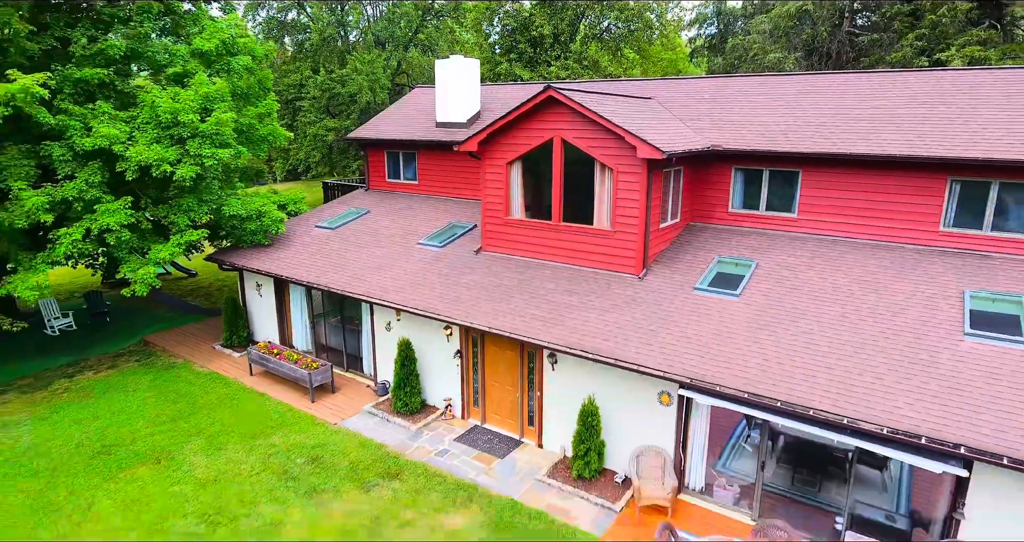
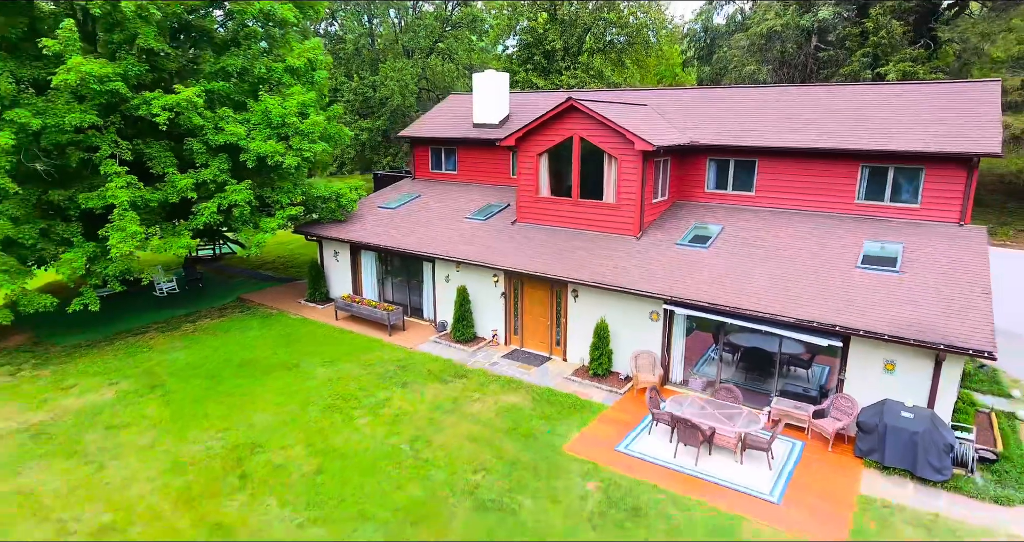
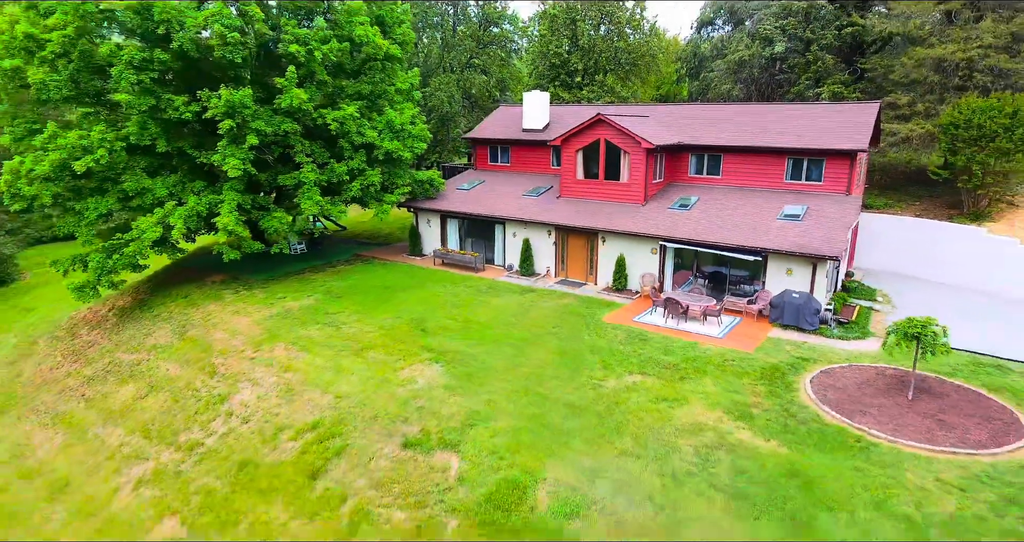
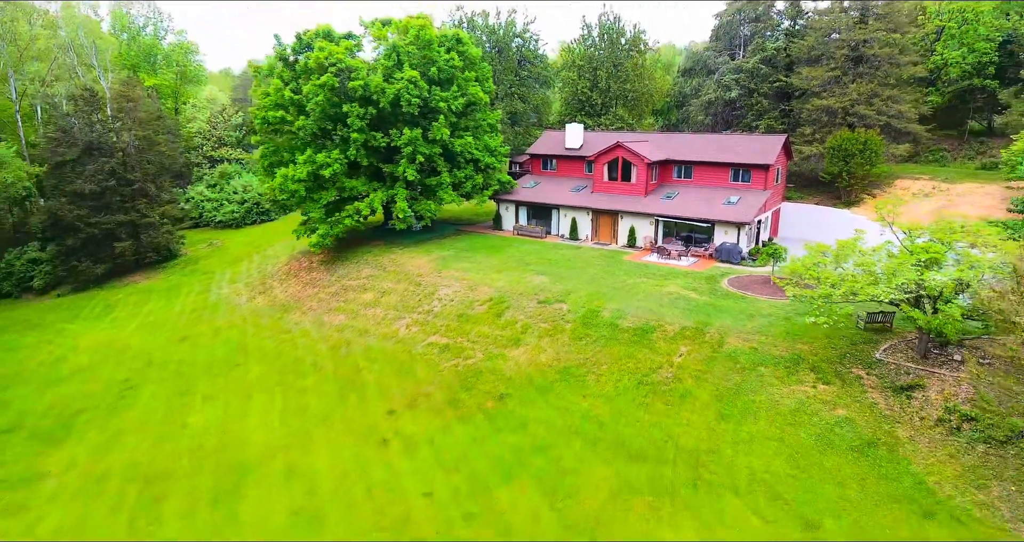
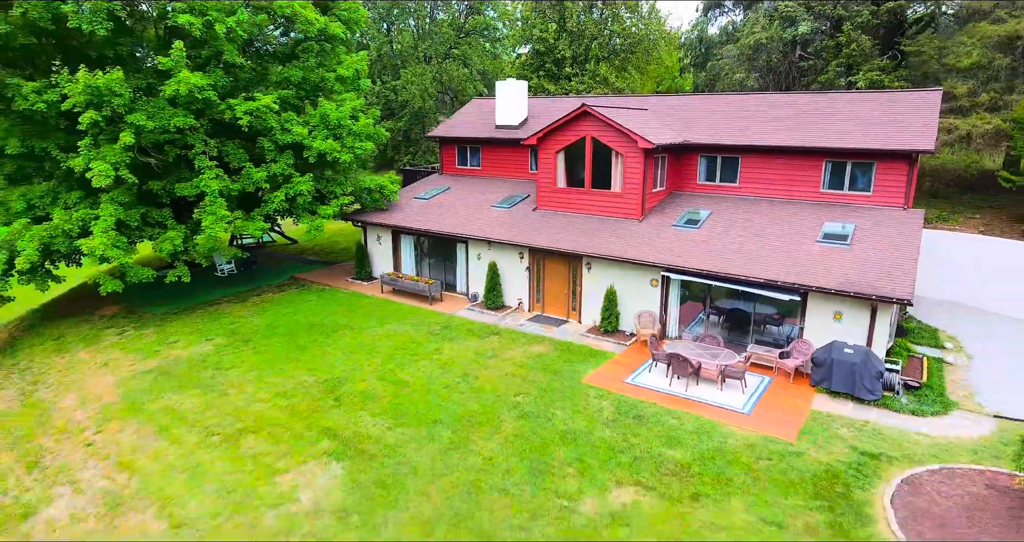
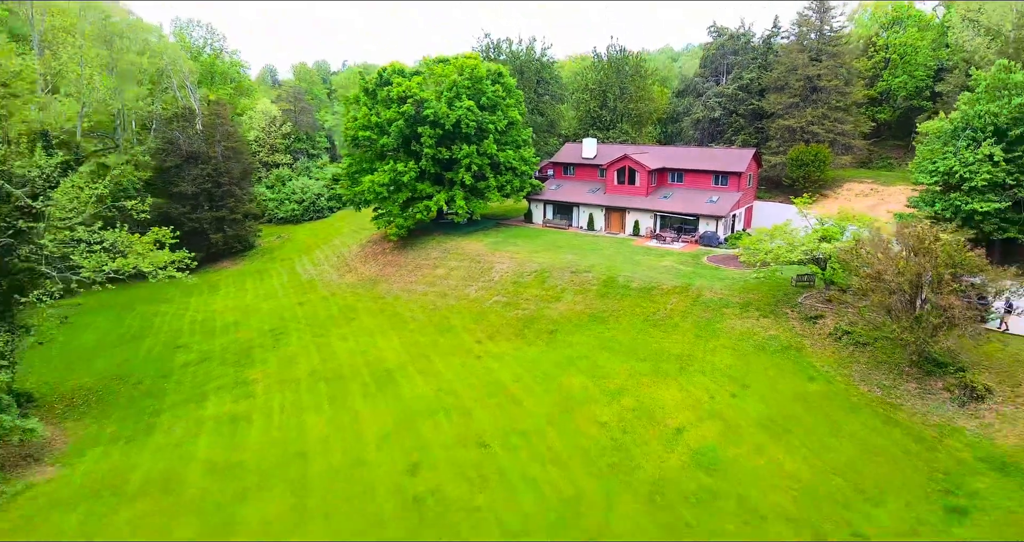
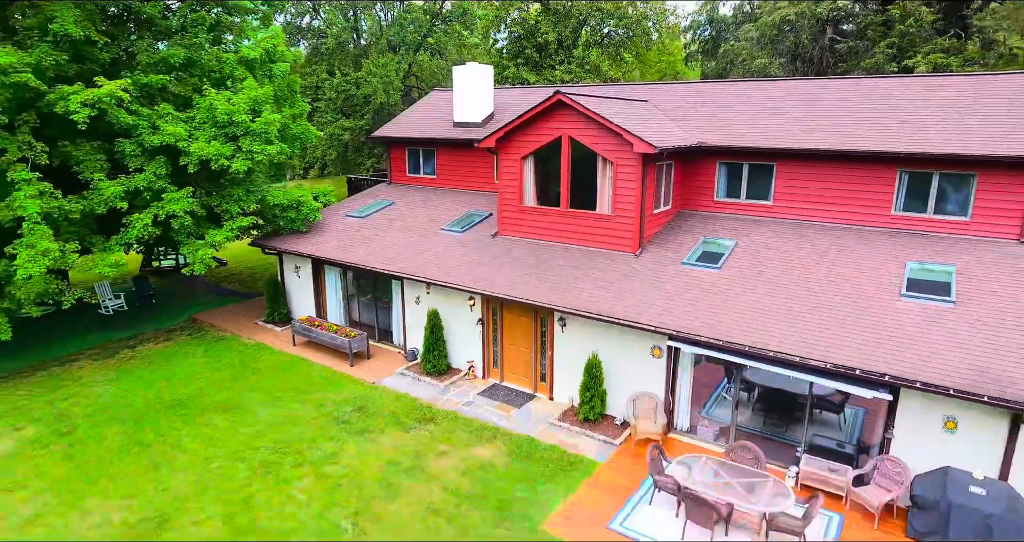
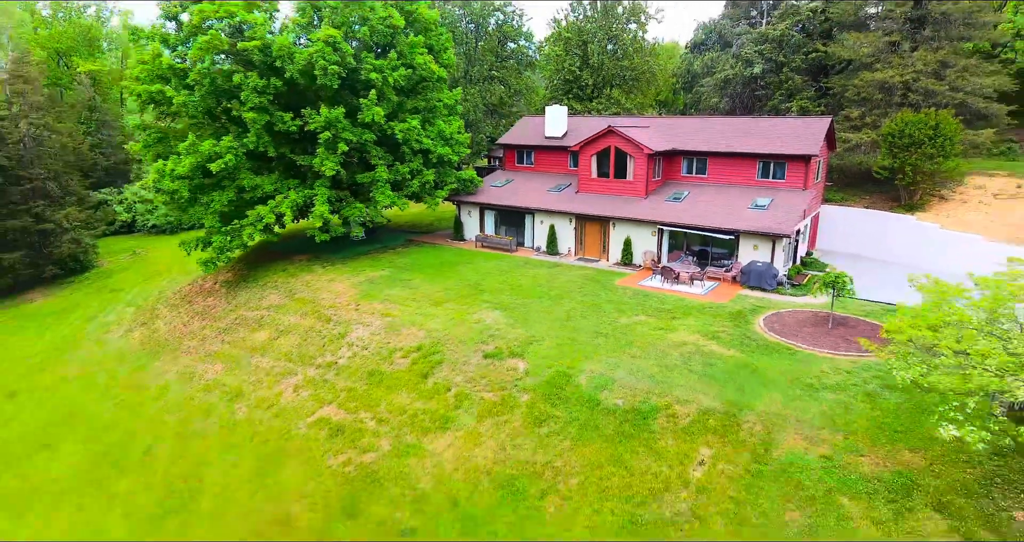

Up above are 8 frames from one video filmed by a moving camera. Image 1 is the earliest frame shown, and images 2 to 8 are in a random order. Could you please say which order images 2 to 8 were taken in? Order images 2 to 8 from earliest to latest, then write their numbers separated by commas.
7, 2, 5, 3, 8, 4, 6
